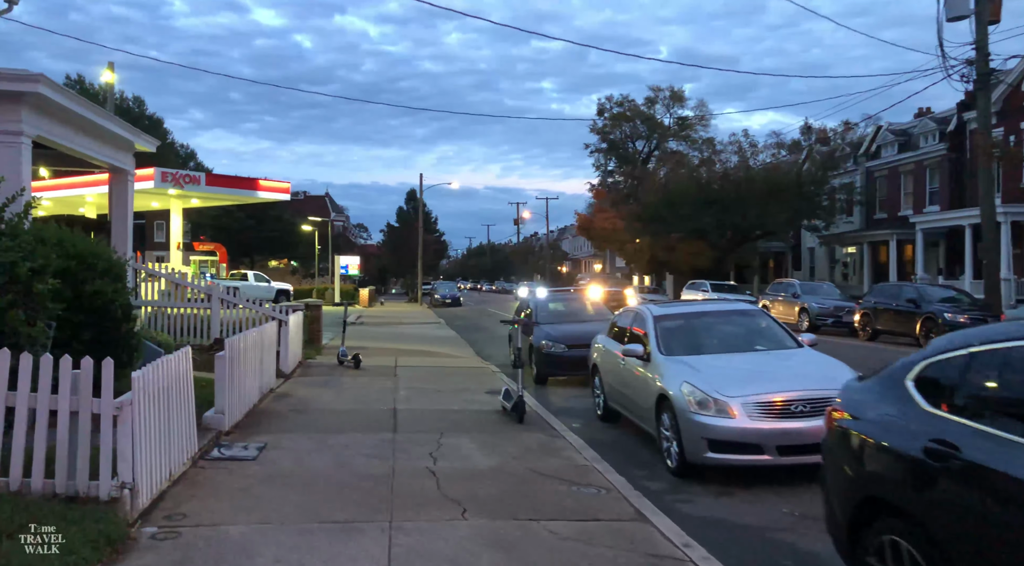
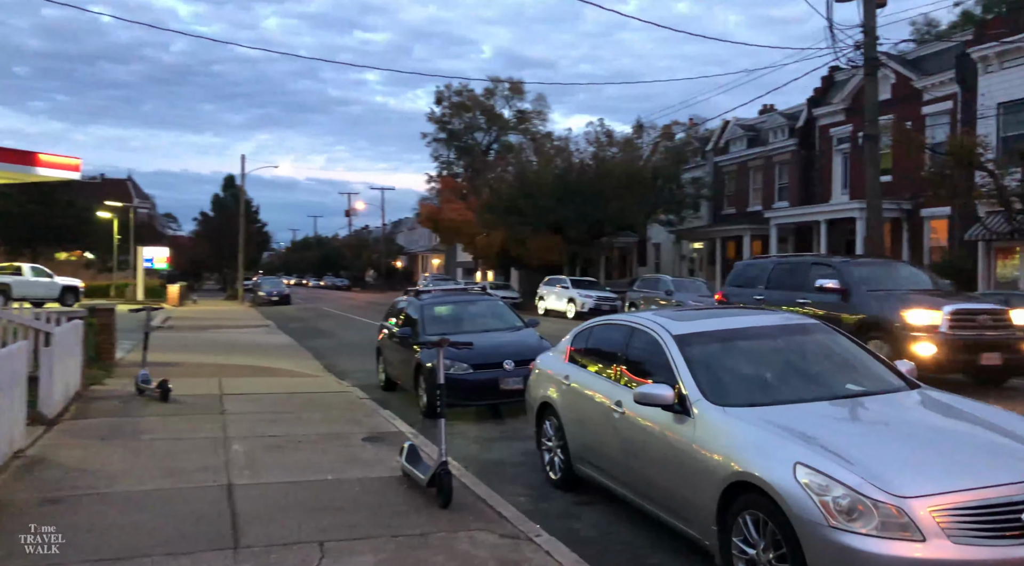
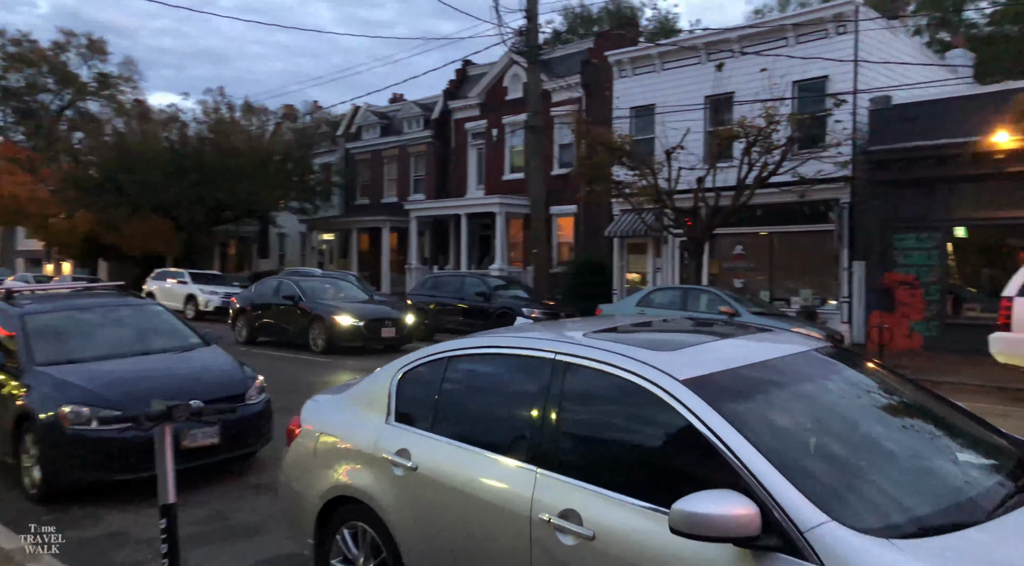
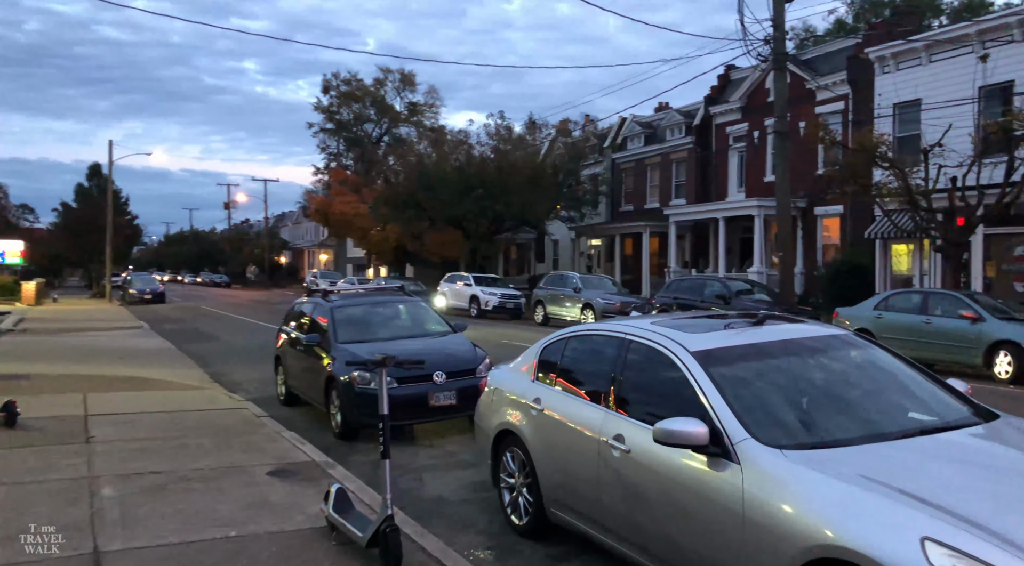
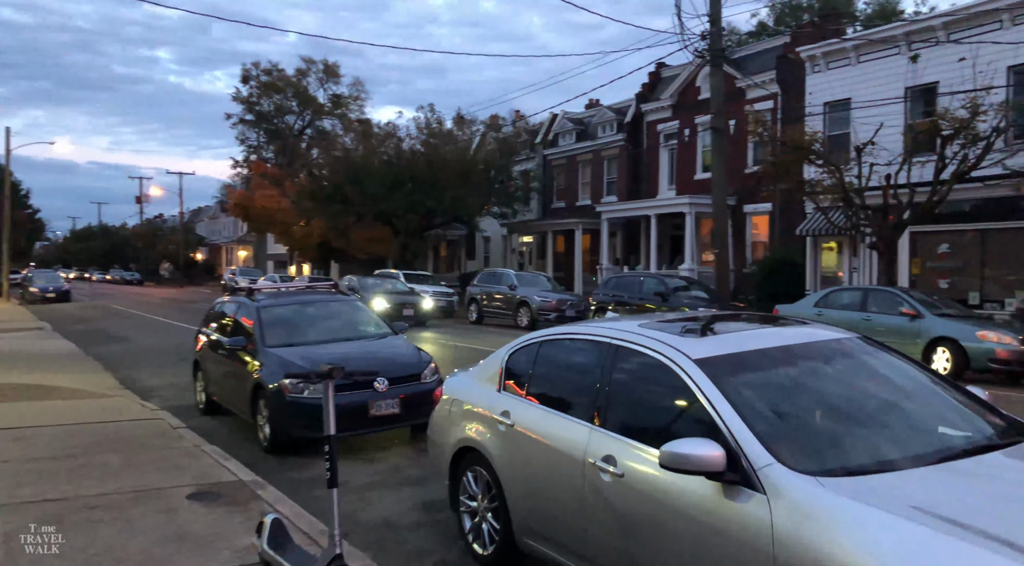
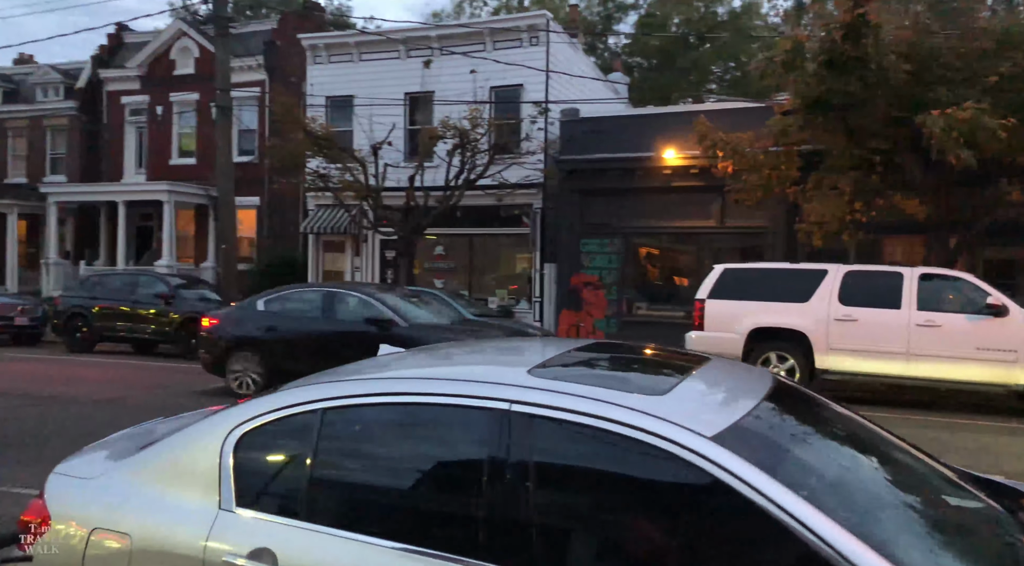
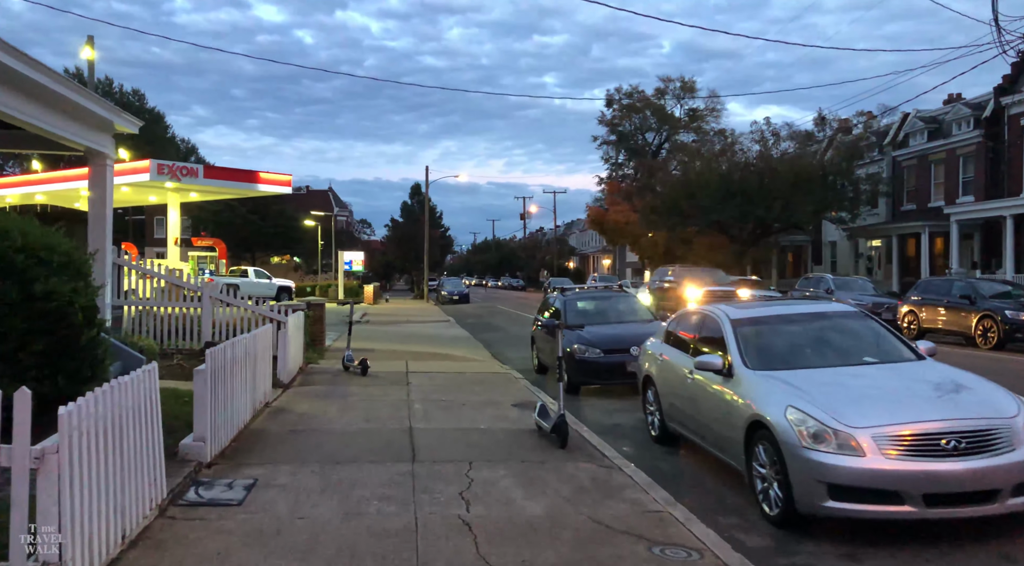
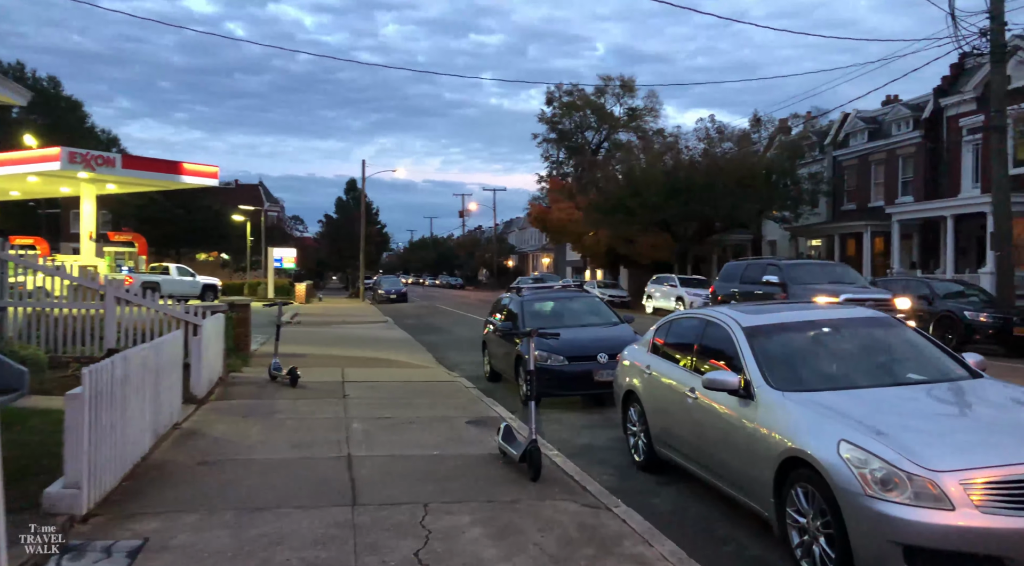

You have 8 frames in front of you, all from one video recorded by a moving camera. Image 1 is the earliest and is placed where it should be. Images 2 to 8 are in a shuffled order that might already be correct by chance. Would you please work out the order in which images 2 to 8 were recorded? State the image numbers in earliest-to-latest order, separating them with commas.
7, 8, 2, 4, 5, 3, 6
